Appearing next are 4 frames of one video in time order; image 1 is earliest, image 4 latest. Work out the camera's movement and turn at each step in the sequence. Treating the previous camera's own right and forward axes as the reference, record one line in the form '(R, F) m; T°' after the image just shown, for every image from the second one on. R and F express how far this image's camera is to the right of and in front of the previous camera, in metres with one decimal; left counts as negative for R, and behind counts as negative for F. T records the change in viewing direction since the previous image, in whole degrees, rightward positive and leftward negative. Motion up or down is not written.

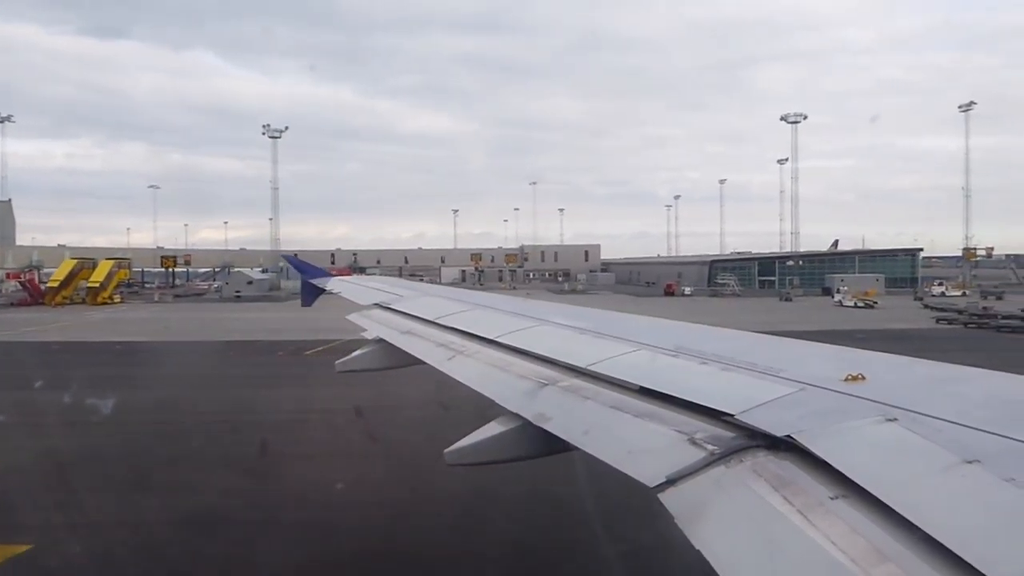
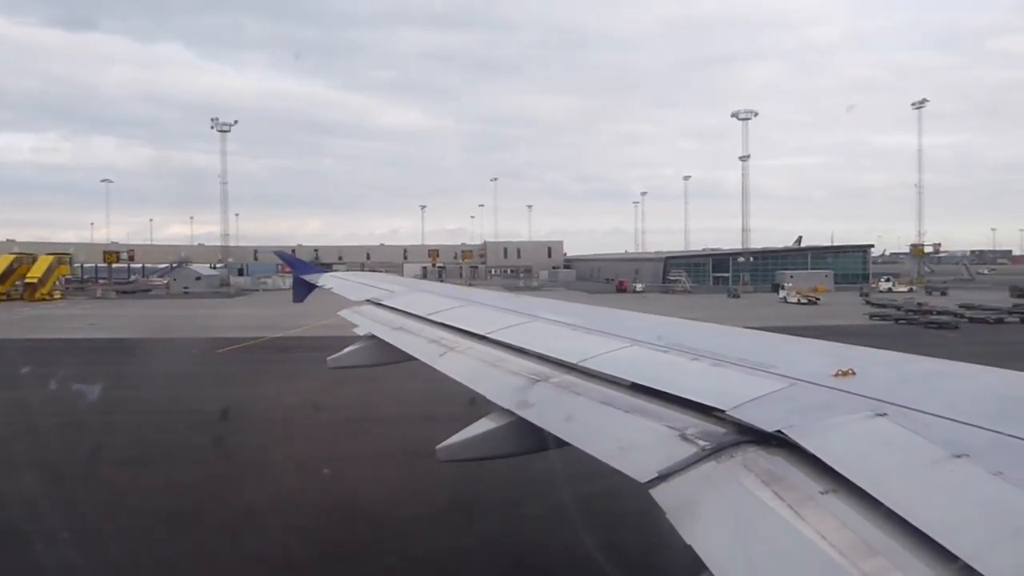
(+0.6, +0.1) m; +2°
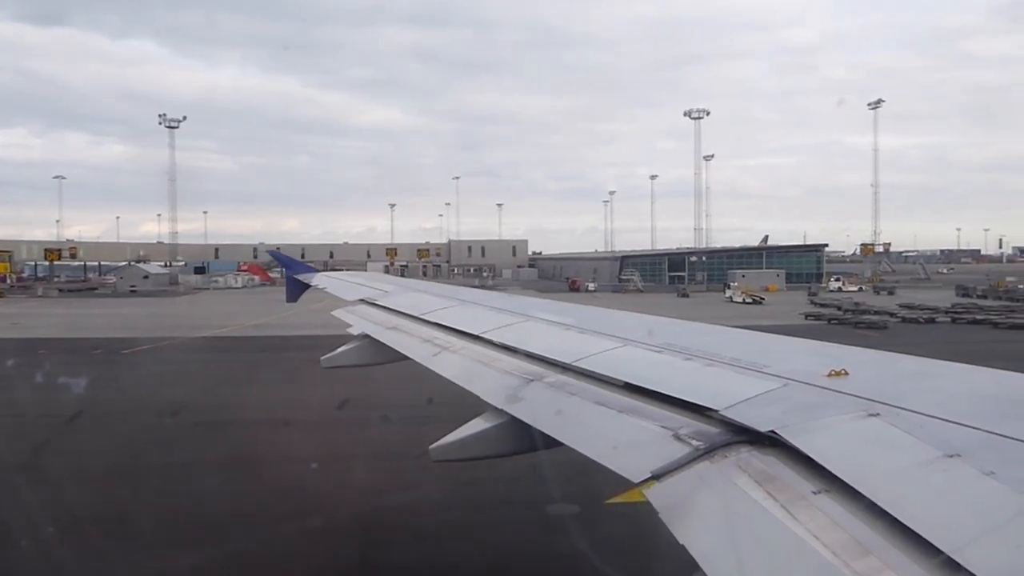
(+0.6, +0.1) m; +2°
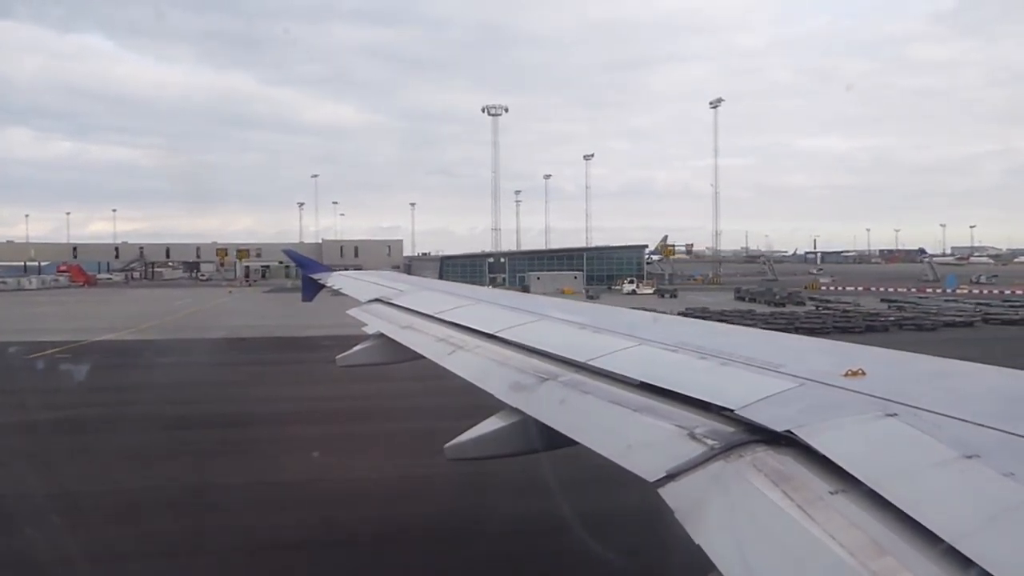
(-1.5, -0.2) m; +3°
